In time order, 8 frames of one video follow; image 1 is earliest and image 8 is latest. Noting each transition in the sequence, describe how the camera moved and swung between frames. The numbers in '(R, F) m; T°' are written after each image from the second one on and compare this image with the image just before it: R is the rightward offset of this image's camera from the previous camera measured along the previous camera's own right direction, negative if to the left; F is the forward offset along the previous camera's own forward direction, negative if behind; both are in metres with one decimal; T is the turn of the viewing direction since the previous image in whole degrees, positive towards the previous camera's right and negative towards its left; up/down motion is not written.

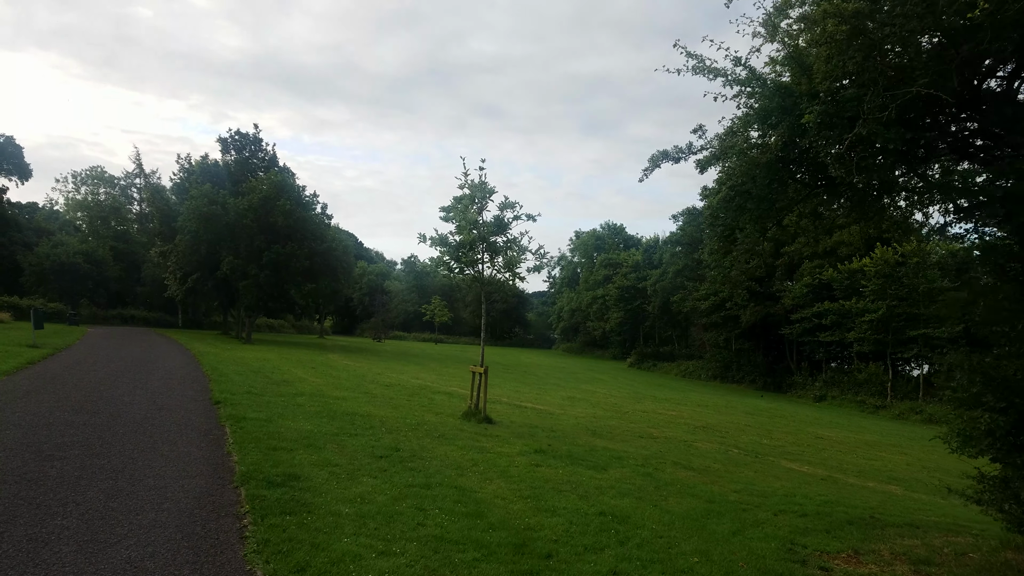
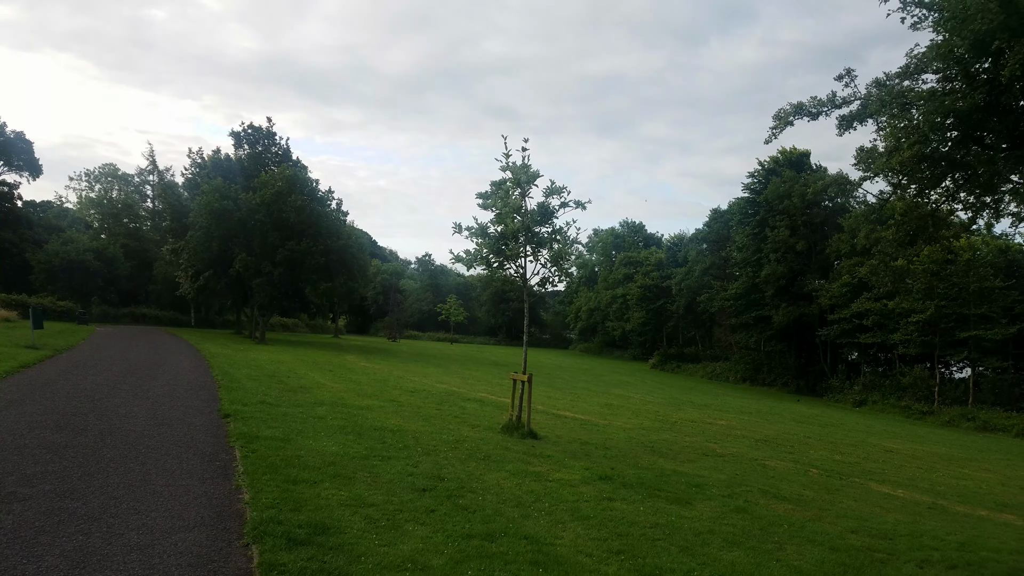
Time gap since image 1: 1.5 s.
(-0.8, +1.8) m; -1°
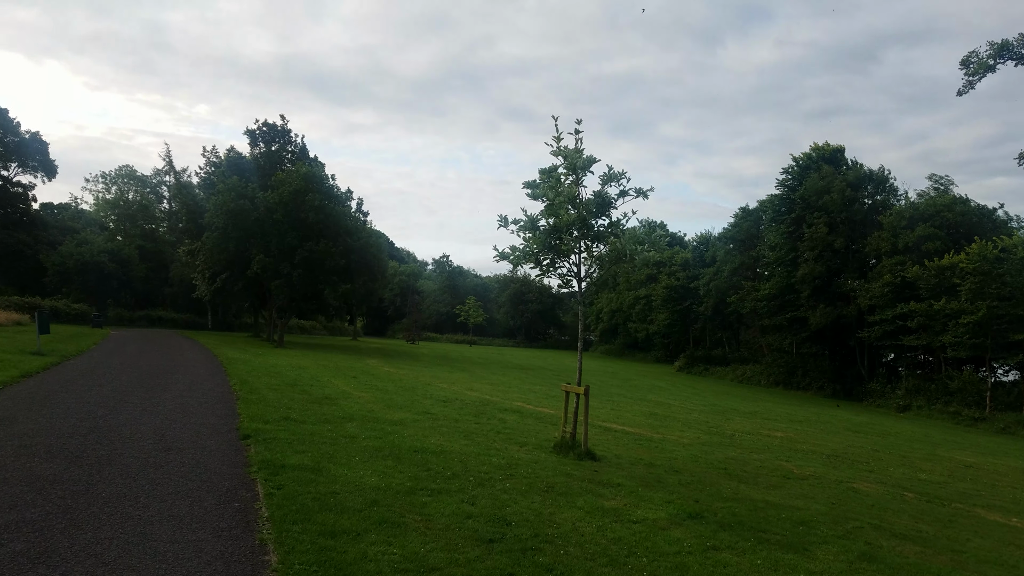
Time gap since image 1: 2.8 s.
(-0.8, +1.5) m; -1°
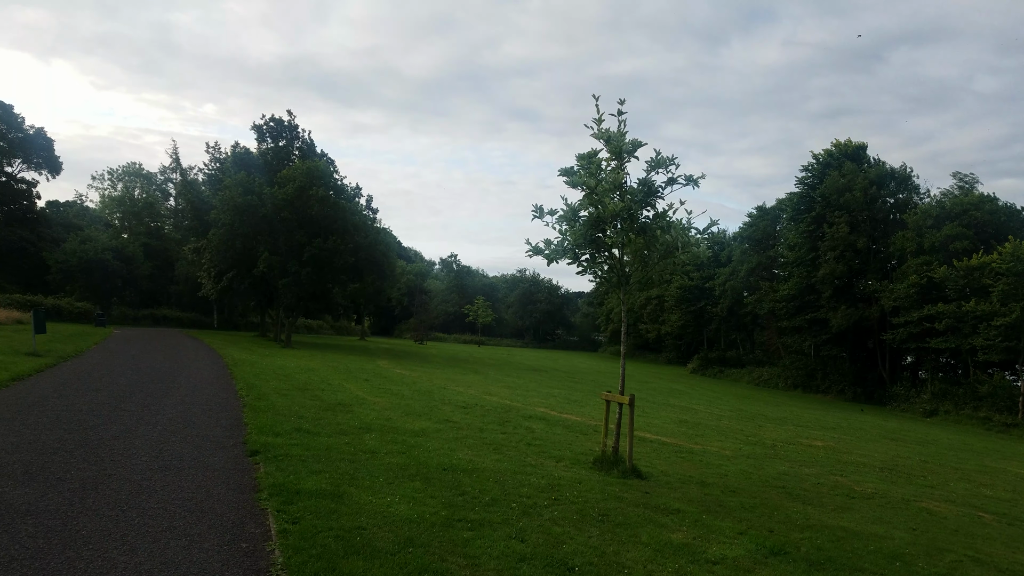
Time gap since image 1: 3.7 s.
(-0.6, +1.1) m; 0°
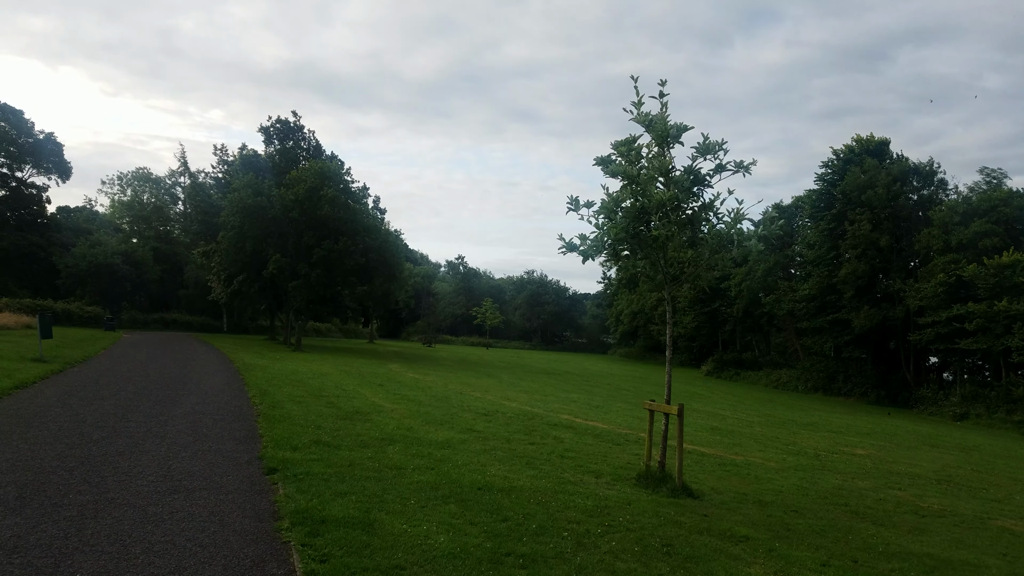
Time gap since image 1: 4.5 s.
(-0.5, +0.8) m; -1°
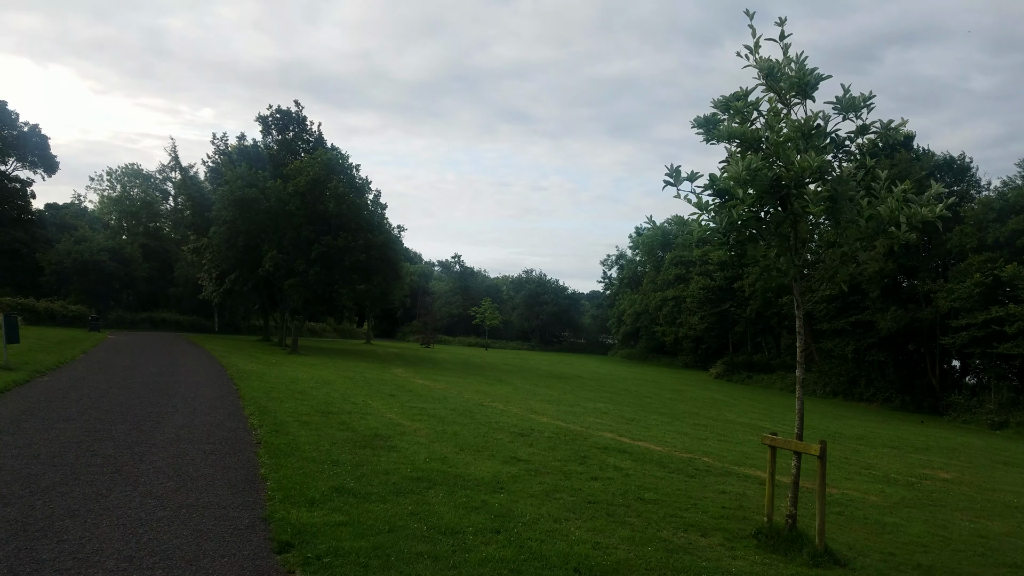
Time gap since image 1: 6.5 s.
(-1.1, +2.2) m; +1°
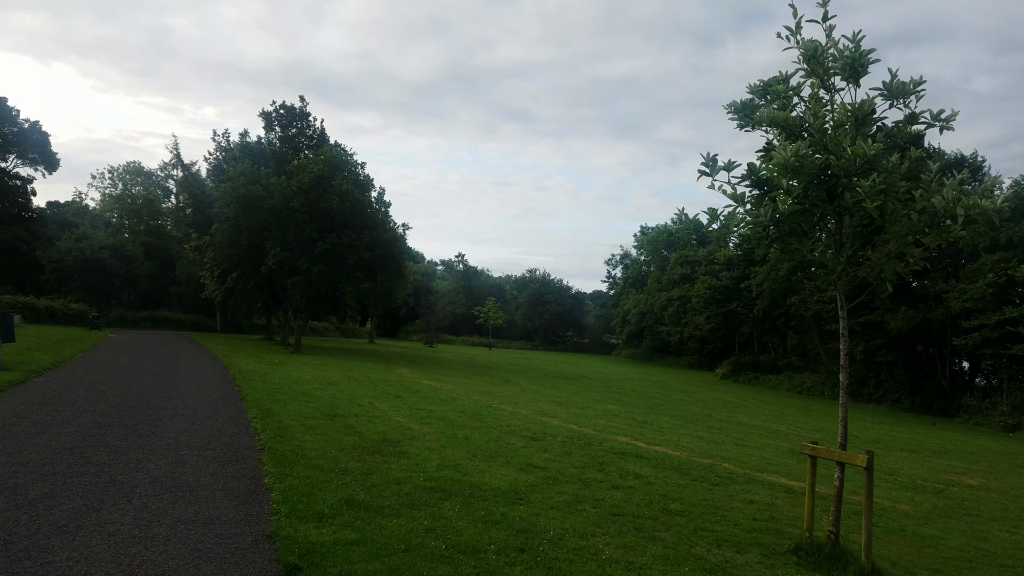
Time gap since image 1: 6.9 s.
(-0.2, +0.5) m; 0°
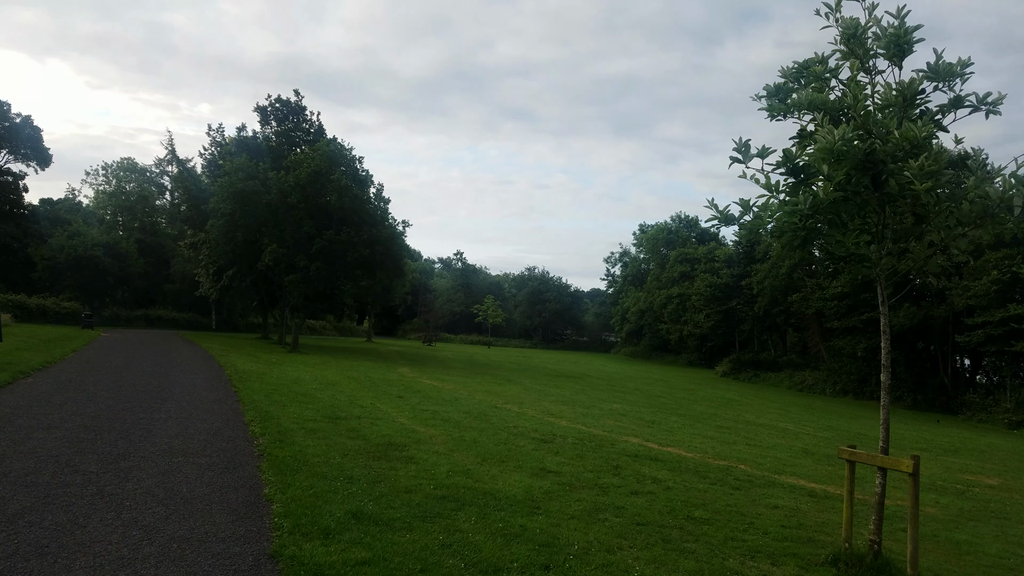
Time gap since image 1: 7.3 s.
(-0.3, +0.5) m; 0°
